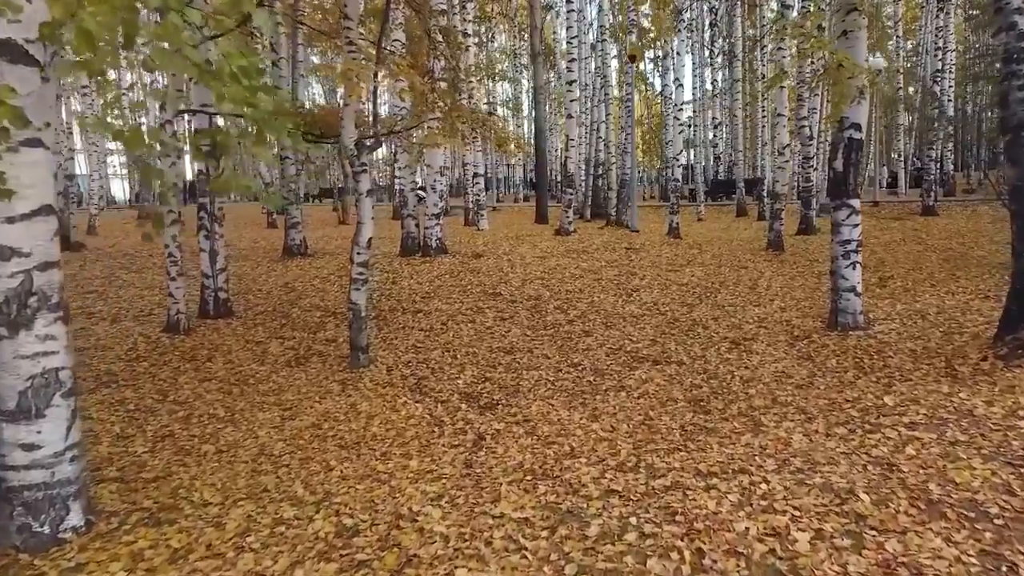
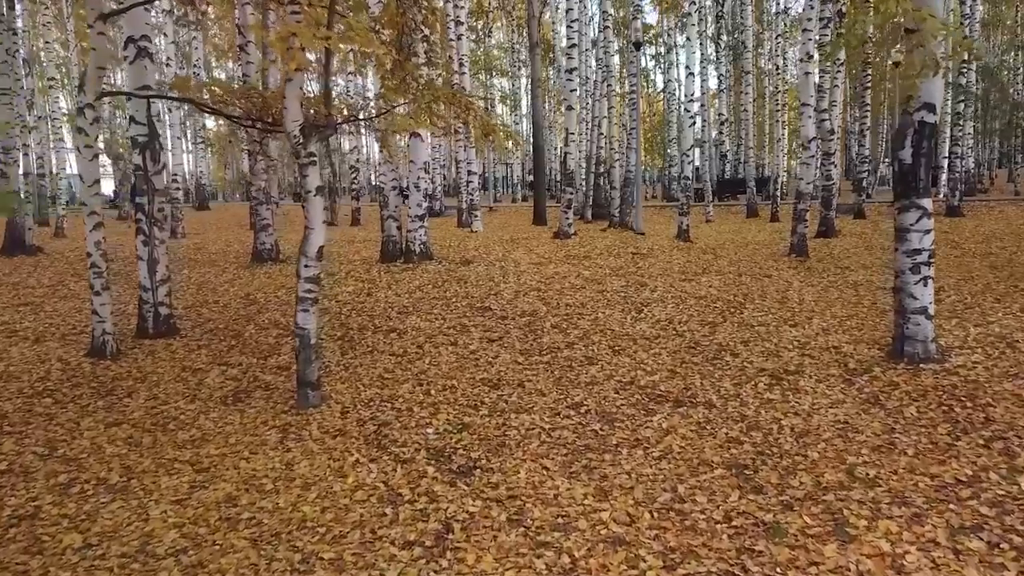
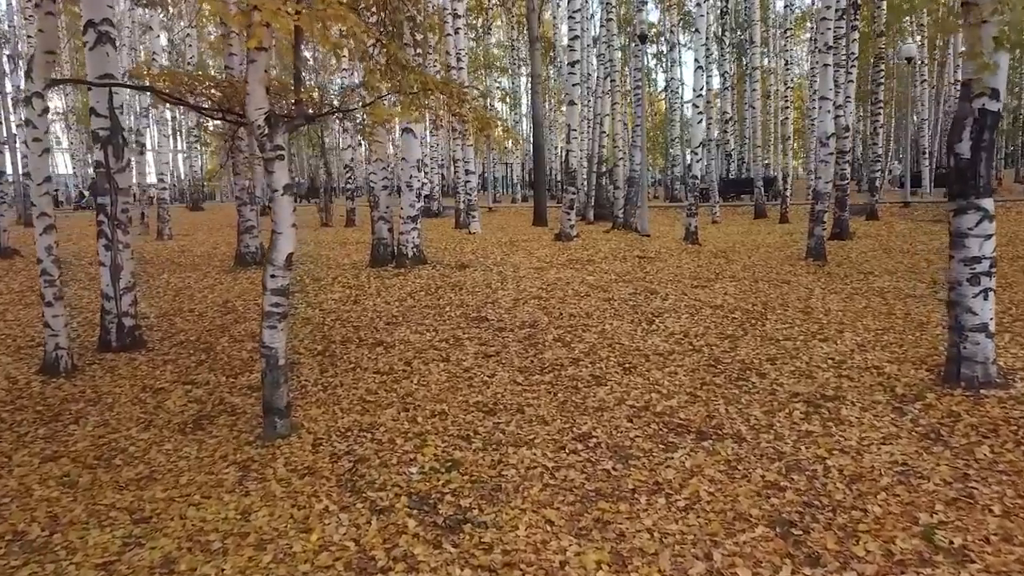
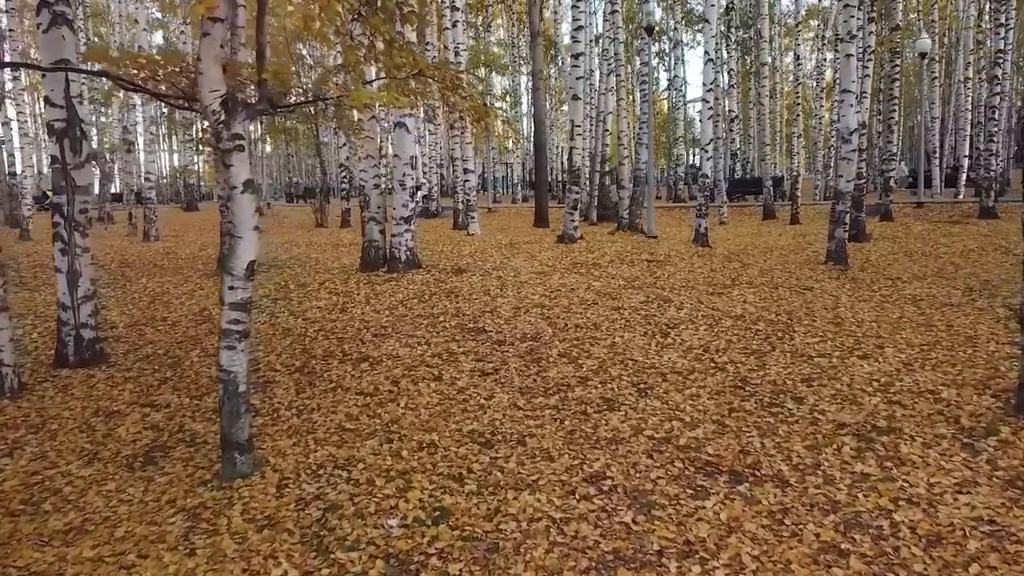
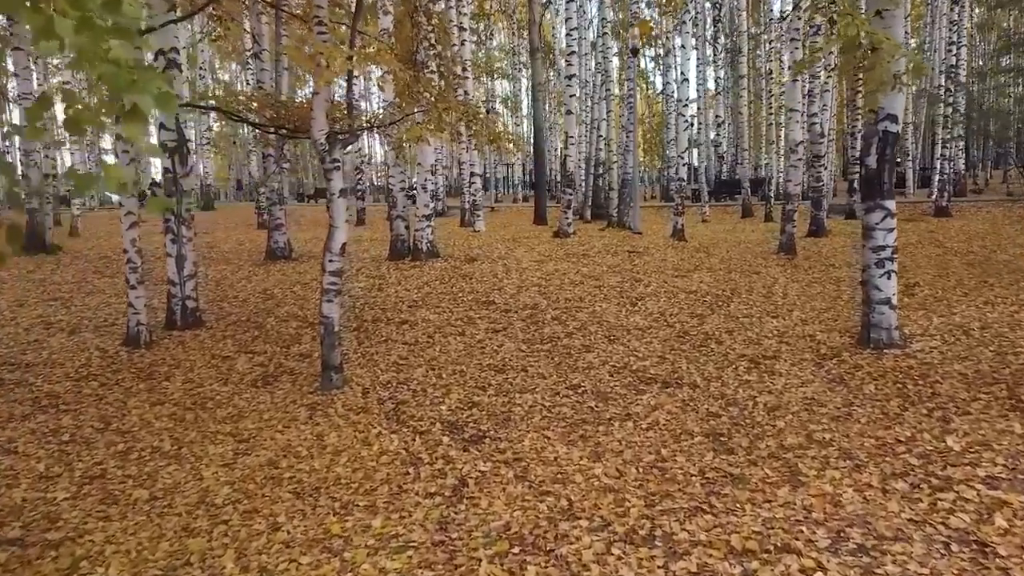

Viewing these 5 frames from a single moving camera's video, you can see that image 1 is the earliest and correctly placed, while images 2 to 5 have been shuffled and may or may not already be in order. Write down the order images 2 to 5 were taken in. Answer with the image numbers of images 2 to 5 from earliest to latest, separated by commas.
5, 2, 3, 4
